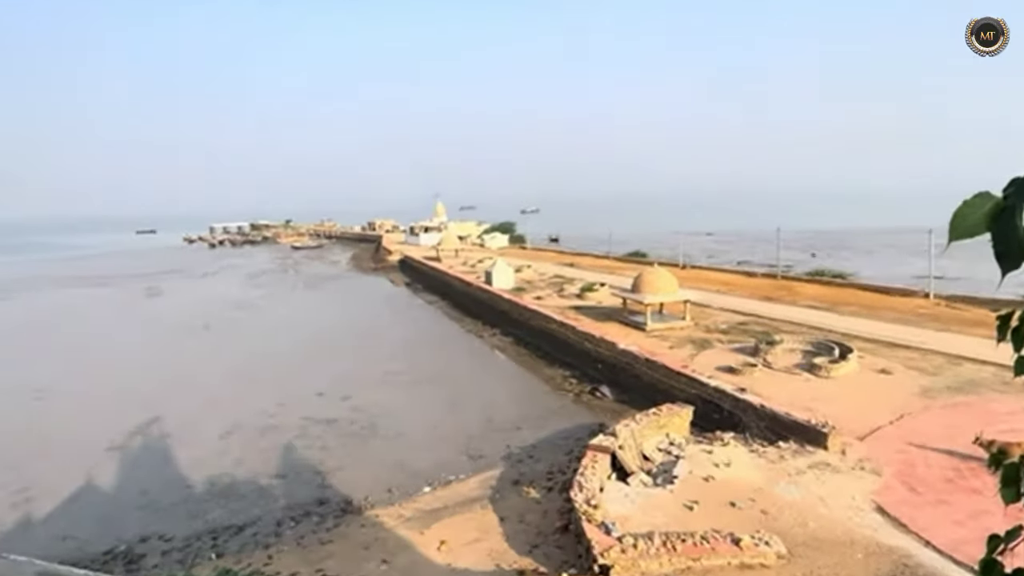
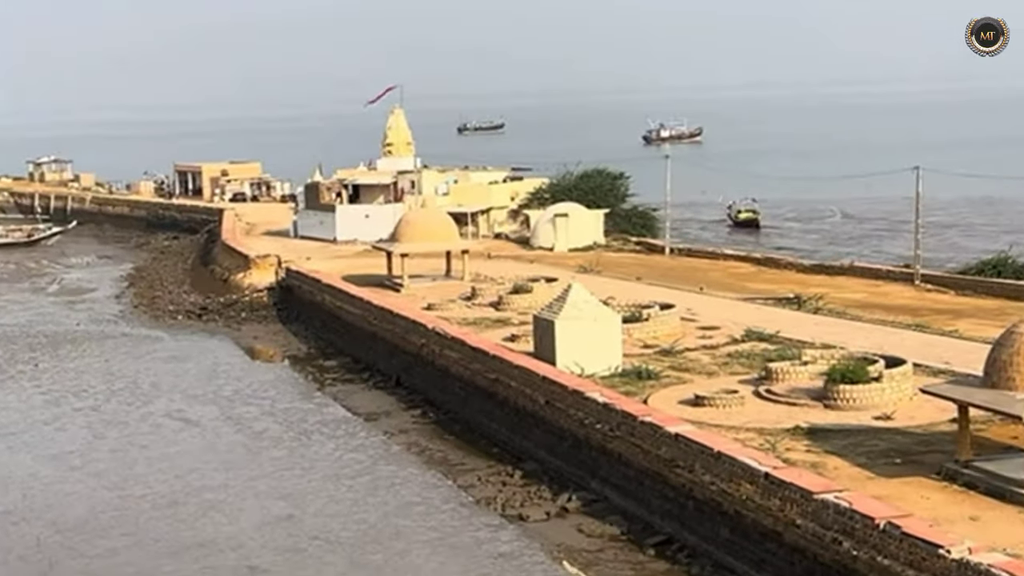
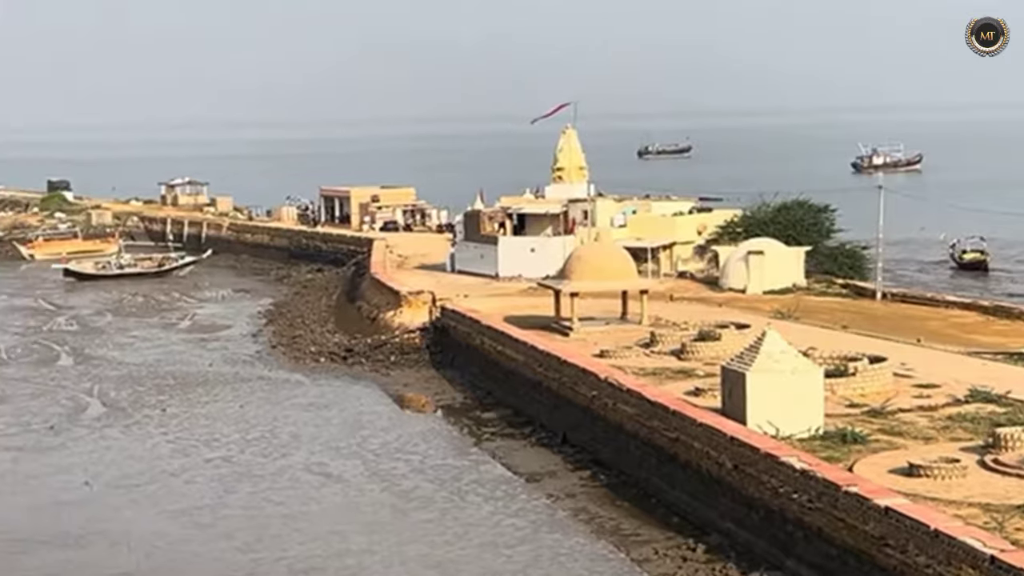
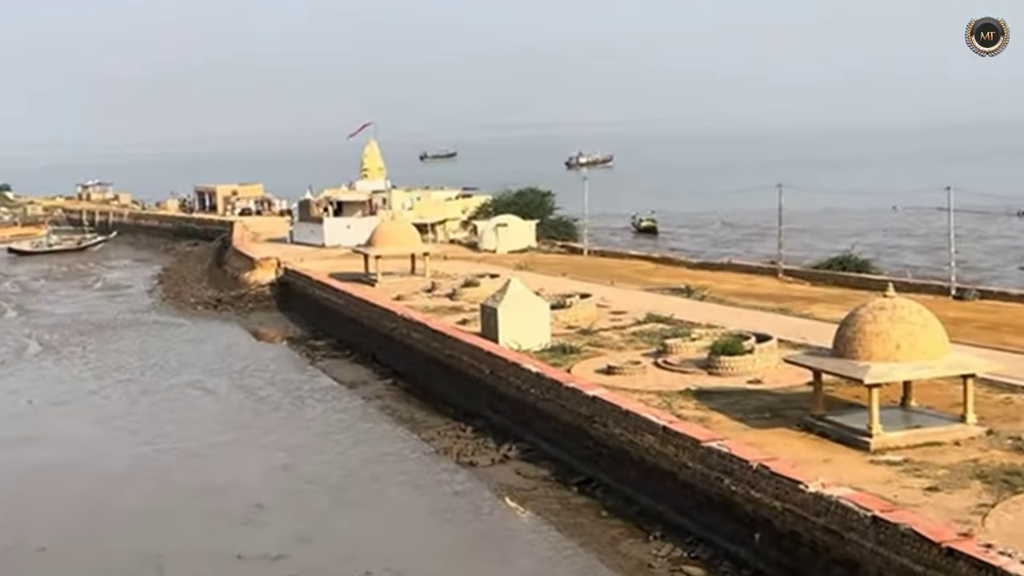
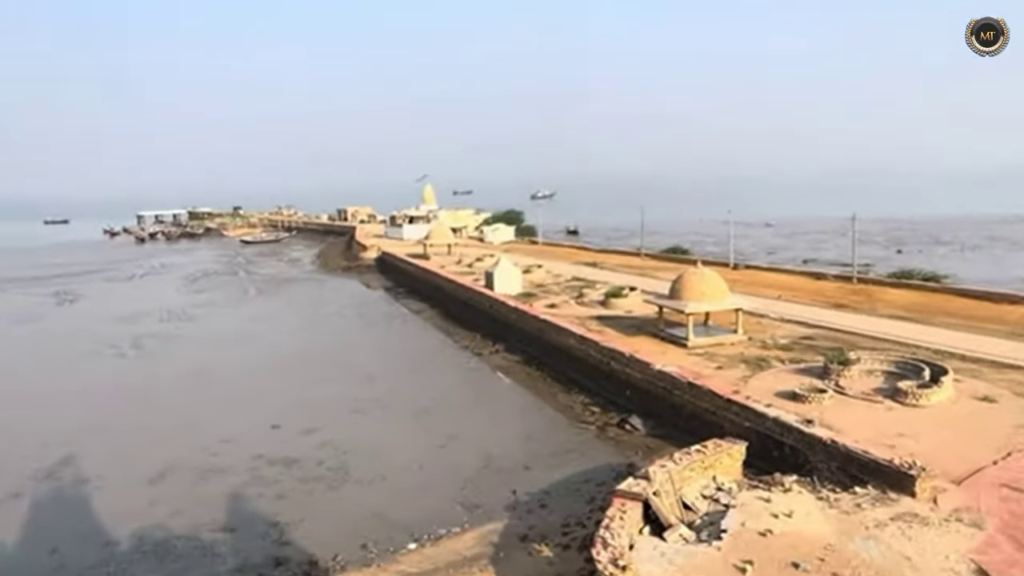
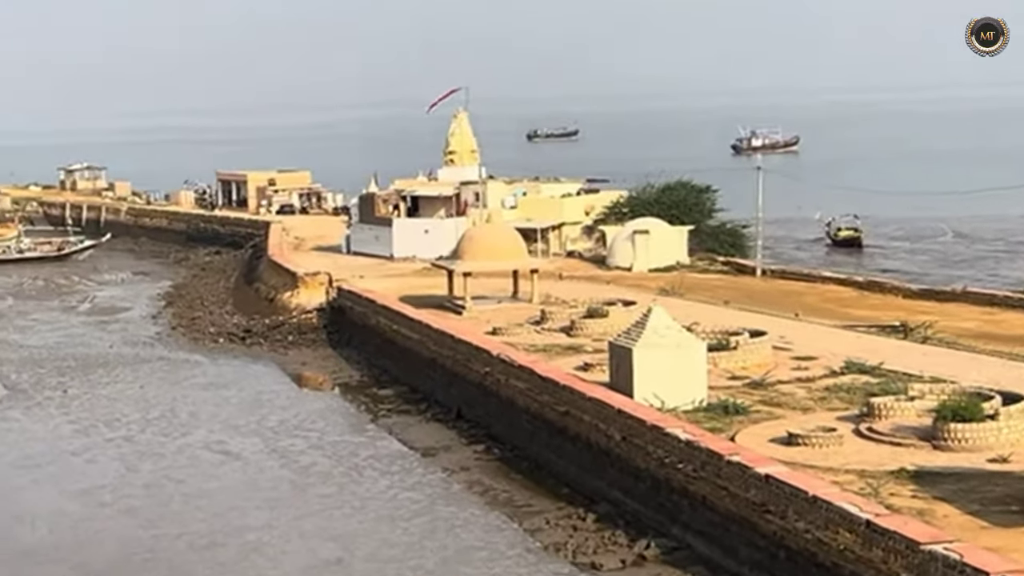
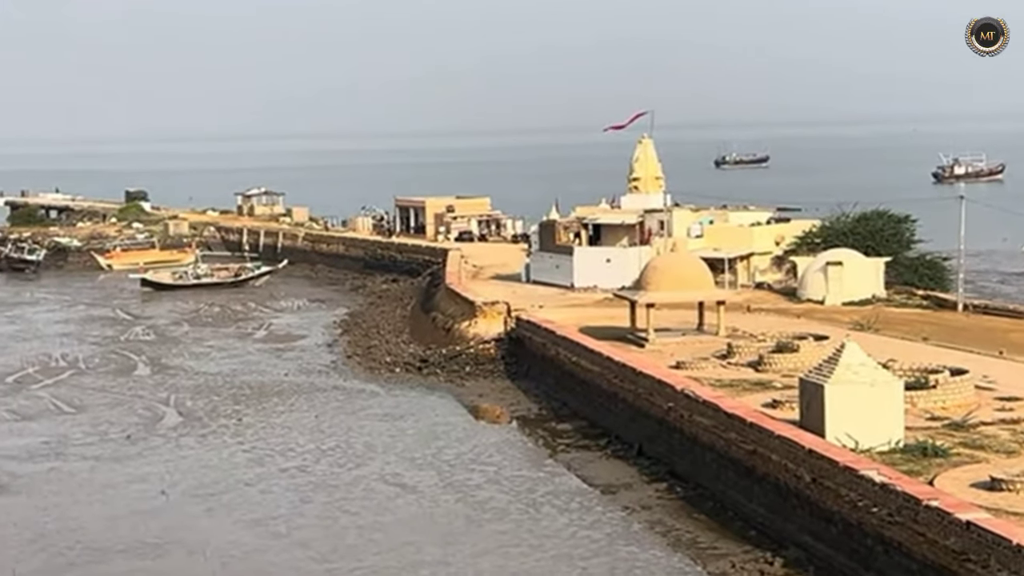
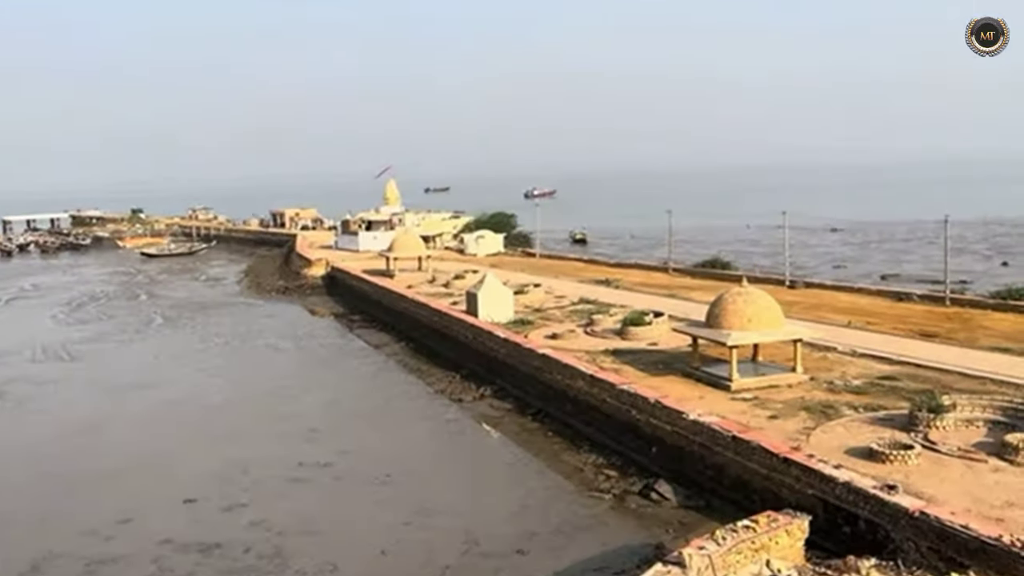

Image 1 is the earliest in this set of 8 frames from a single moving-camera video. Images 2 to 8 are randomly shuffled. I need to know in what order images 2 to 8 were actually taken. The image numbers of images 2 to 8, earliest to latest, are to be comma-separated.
5, 8, 4, 2, 6, 3, 7
